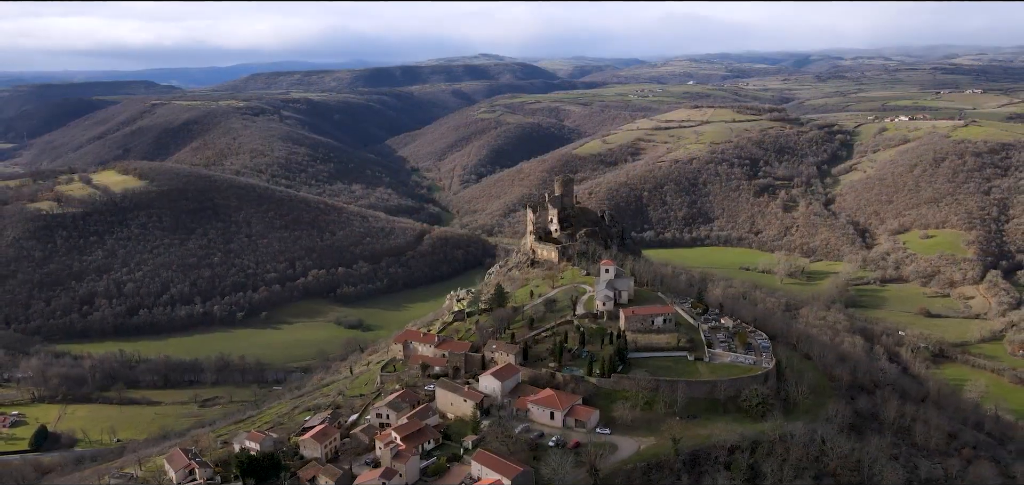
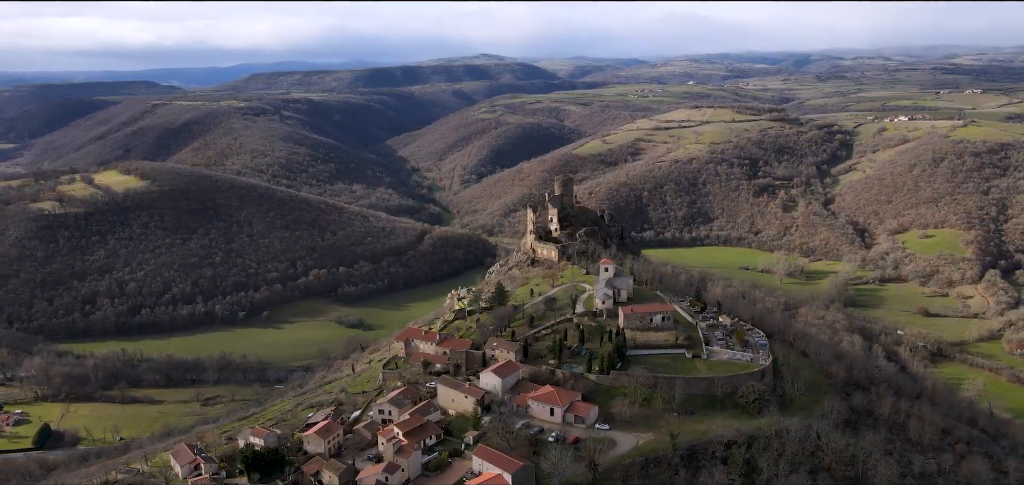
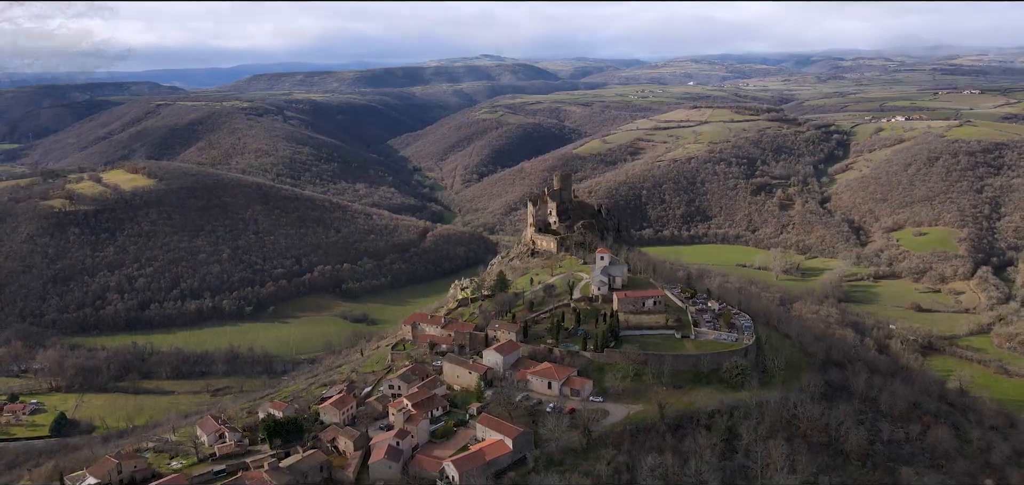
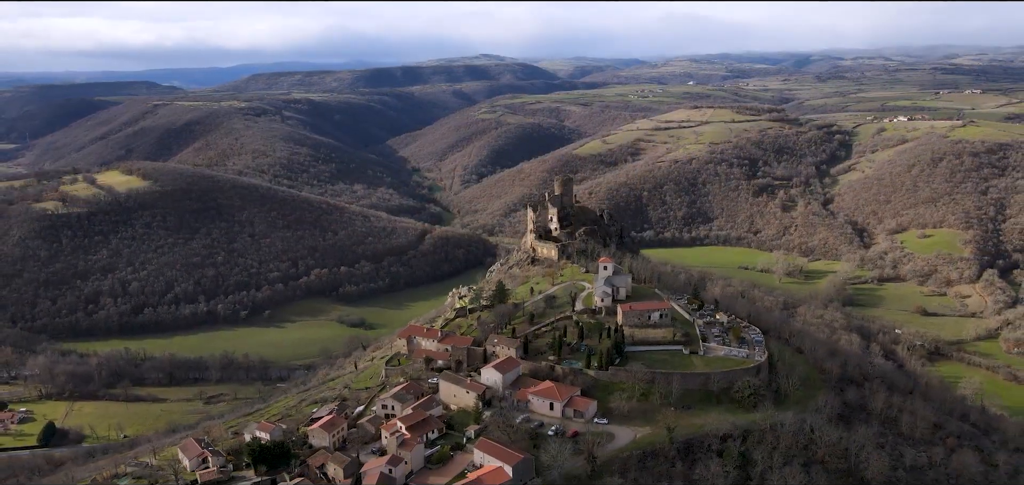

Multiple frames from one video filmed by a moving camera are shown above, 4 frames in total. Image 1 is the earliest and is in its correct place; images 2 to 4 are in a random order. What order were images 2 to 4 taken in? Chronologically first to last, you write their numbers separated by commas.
2, 4, 3
